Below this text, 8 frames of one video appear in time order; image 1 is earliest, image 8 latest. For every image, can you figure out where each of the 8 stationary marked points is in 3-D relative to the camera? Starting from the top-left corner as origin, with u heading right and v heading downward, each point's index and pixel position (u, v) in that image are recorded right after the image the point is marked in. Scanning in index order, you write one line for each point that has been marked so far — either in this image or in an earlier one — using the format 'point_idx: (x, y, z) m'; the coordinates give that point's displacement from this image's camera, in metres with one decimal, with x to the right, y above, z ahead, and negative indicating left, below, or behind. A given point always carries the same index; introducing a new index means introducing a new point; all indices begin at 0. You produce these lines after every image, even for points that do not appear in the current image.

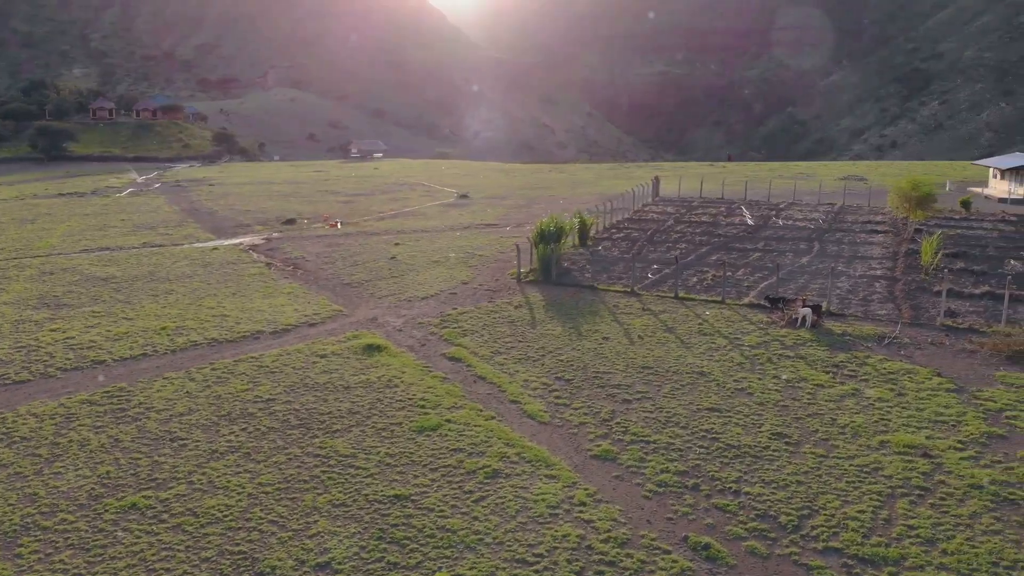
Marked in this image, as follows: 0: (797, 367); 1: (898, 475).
0: (+4.7, -1.3, +13.8) m
1: (+4.6, -2.2, +10.0) m
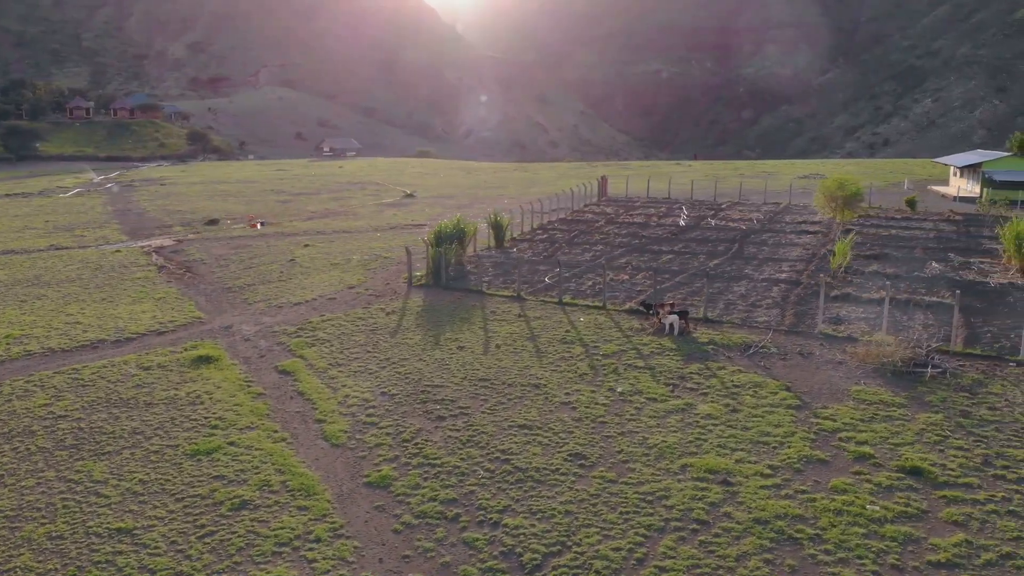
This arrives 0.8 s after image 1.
0: (+2.0, -1.4, +12.7) m
1: (+1.8, -2.3, +8.9) m
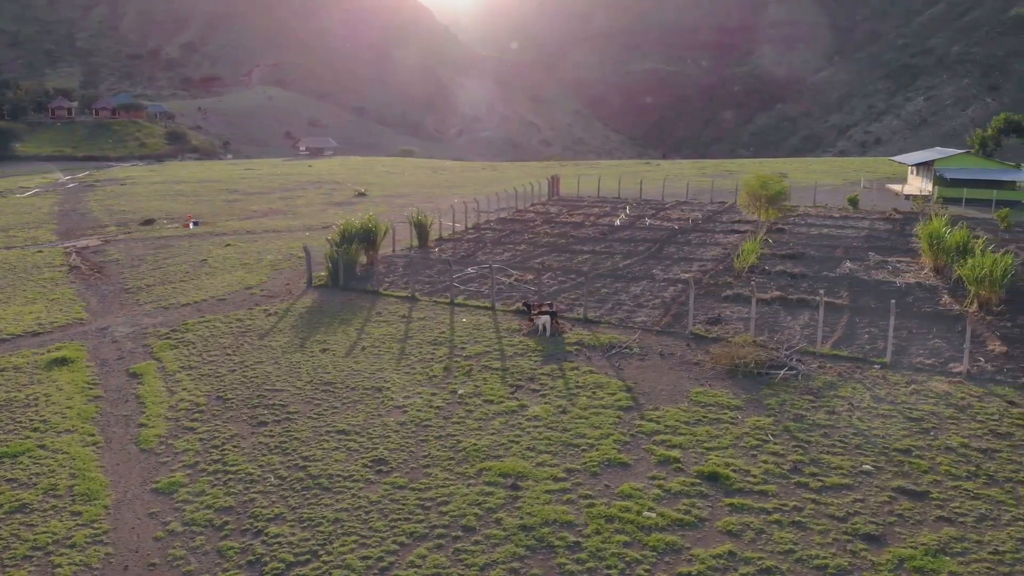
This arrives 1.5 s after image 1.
0: (-0.4, -1.4, +12.4) m
1: (-0.6, -2.3, +8.6) m
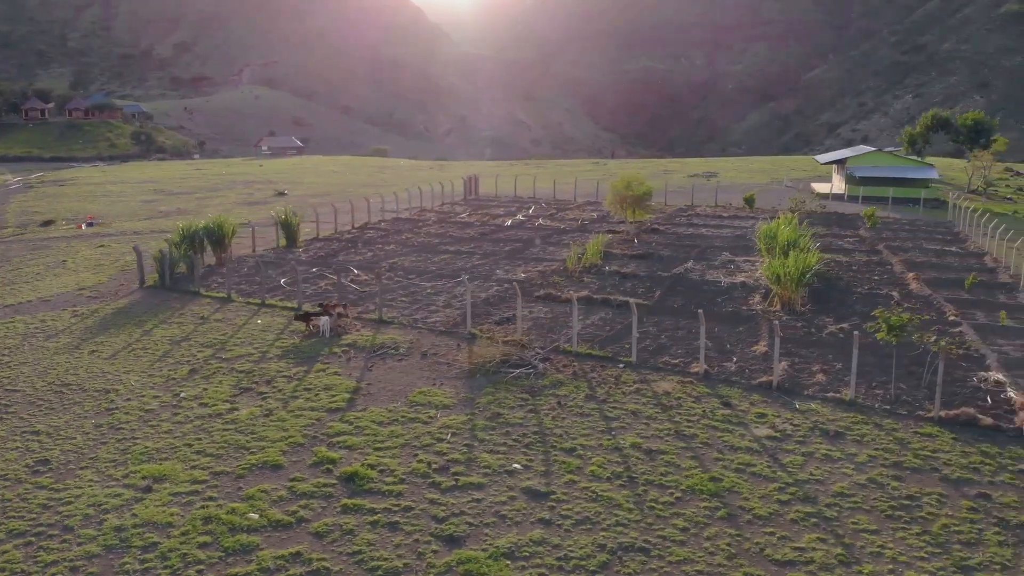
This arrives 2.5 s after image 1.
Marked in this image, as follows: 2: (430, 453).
0: (-4.4, -1.4, +12.5) m
1: (-4.7, -2.4, +8.7) m
2: (-1.0, -2.0, +10.0) m
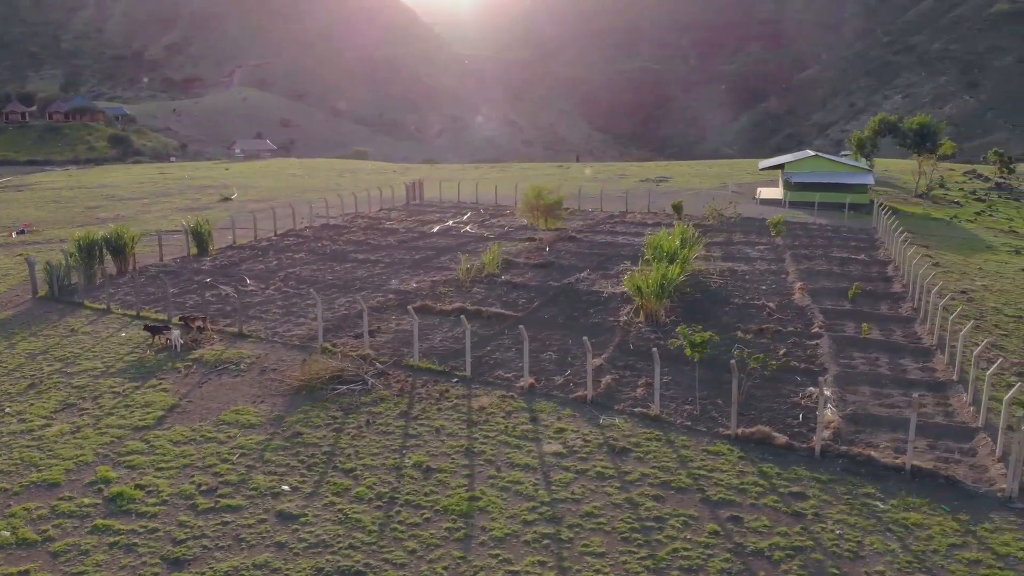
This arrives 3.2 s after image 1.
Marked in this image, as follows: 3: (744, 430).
0: (-7.1, -1.7, +12.7) m
1: (-7.4, -2.6, +8.9) m
2: (-3.7, -2.3, +10.1) m
3: (+3.1, -1.9, +11.3) m
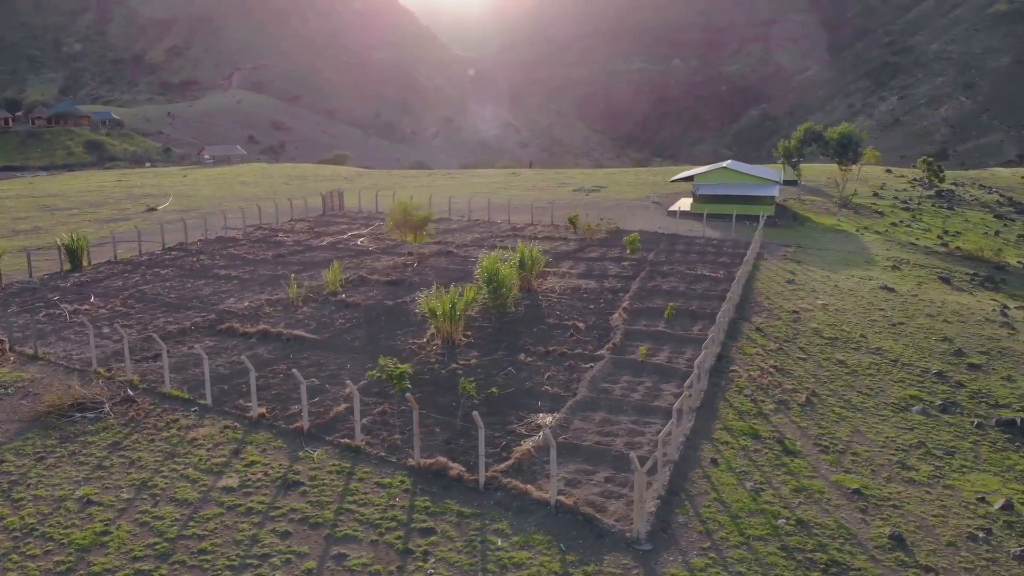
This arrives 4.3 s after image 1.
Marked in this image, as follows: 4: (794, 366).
0: (-11.4, -2.2, +13.2) m
1: (-11.8, -3.1, +9.4) m
2: (-8.1, -2.7, +10.5) m
3: (-1.2, -2.4, +11.5) m
4: (+5.7, -1.6, +16.8) m
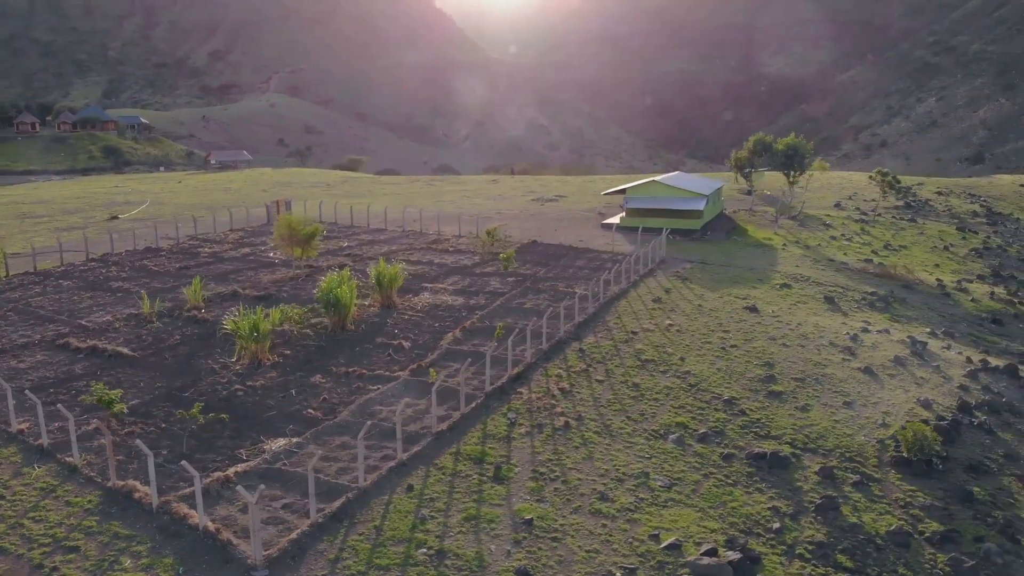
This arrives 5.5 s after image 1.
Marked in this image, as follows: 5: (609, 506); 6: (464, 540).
0: (-15.8, -2.5, +14.6) m
1: (-16.5, -3.4, +10.9) m
2: (-12.7, -3.1, +11.7) m
3: (-5.8, -2.9, +12.2) m
4: (+1.5, -2.1, +17.0) m
5: (+1.5, -3.3, +12.6) m
6: (-0.7, -3.4, +11.3) m
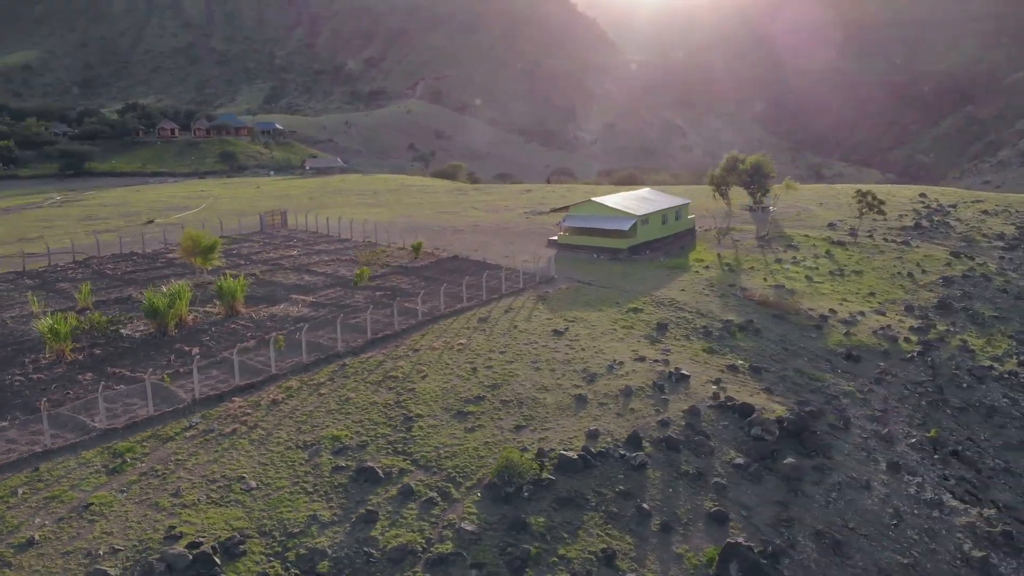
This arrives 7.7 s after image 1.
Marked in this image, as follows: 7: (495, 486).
0: (-22.5, -2.3, +20.8) m
1: (-24.0, -3.2, +17.3) m
2: (-20.1, -3.1, +17.3) m
3: (-13.2, -3.1, +16.3) m
4: (-5.1, -2.6, +19.4) m
5: (-6.1, -3.8, +15.1) m
6: (-8.5, -3.9, +14.3) m
7: (-0.3, -3.8, +15.9) m
